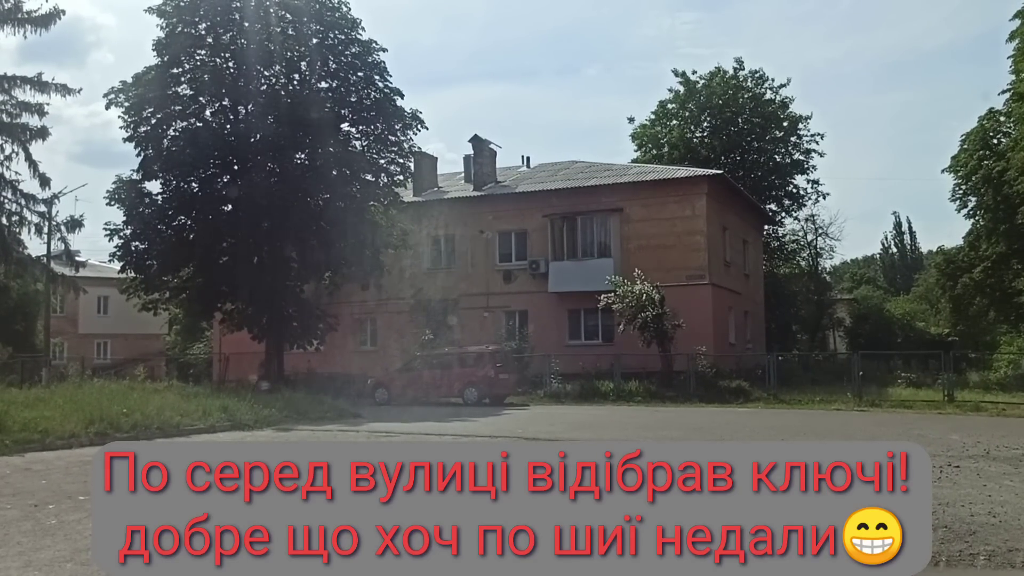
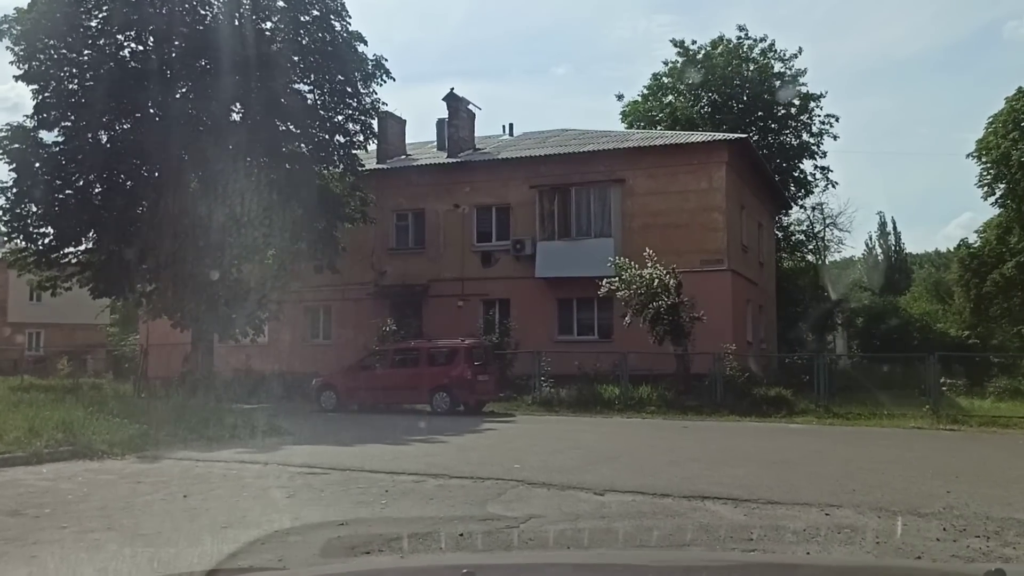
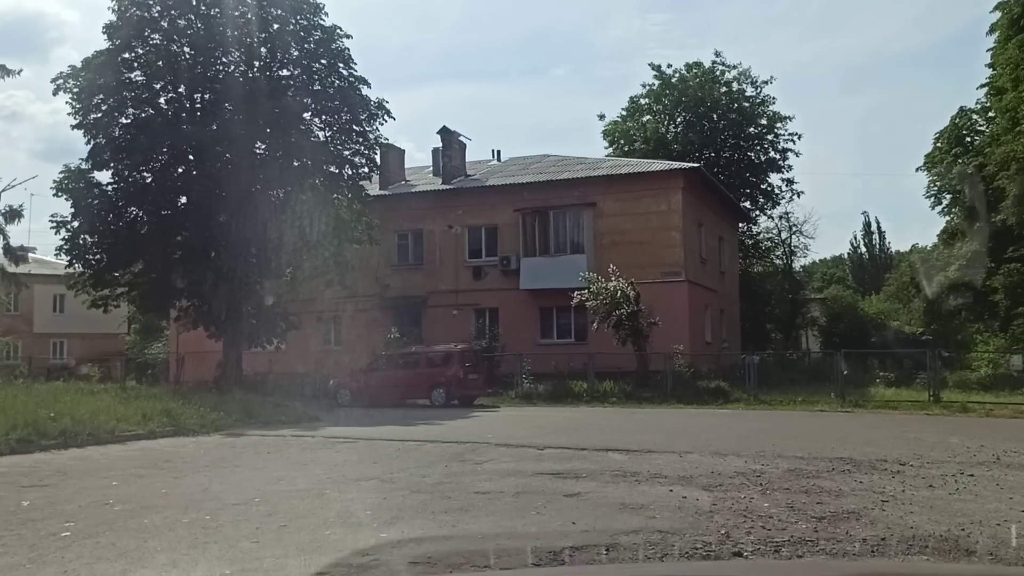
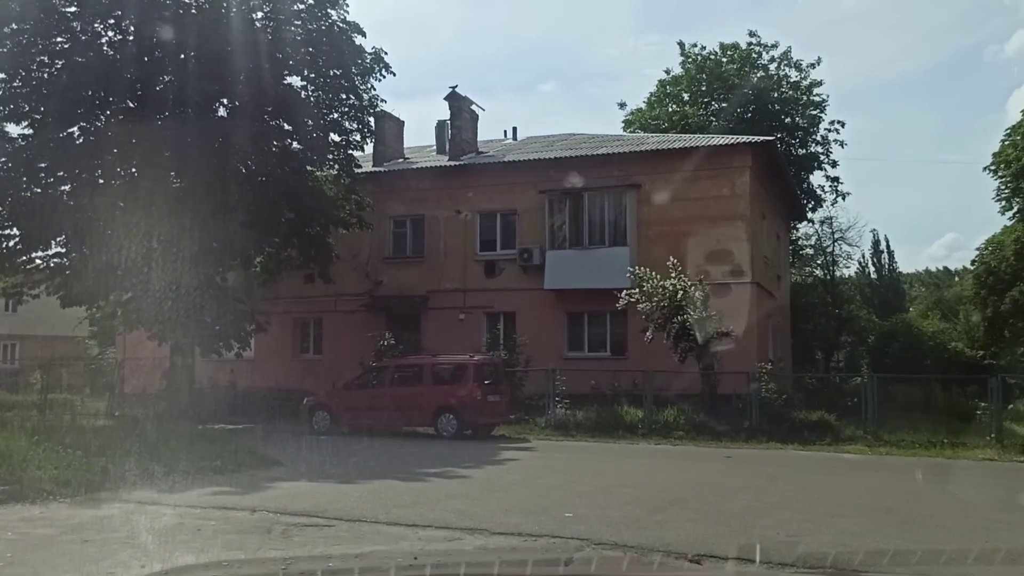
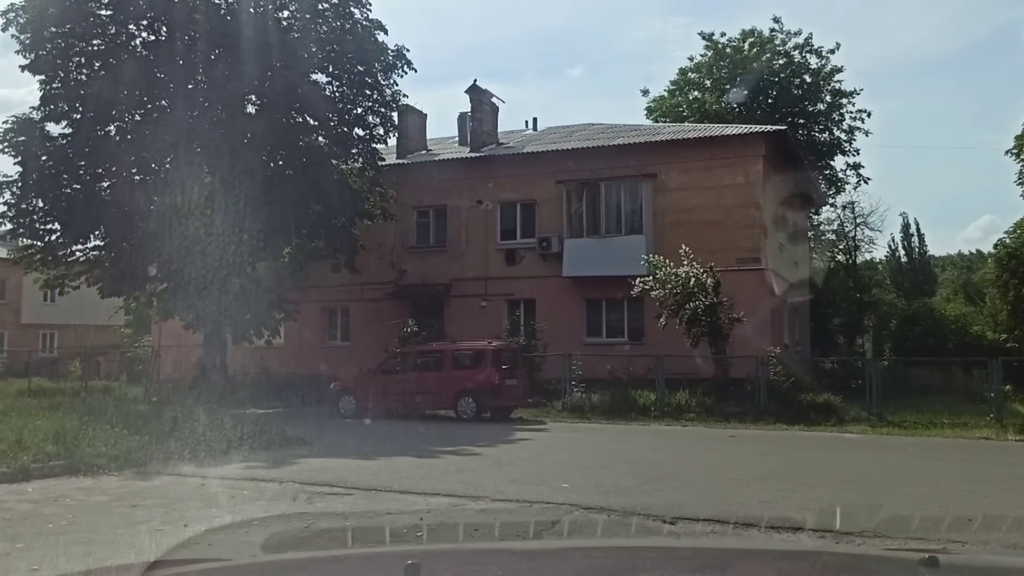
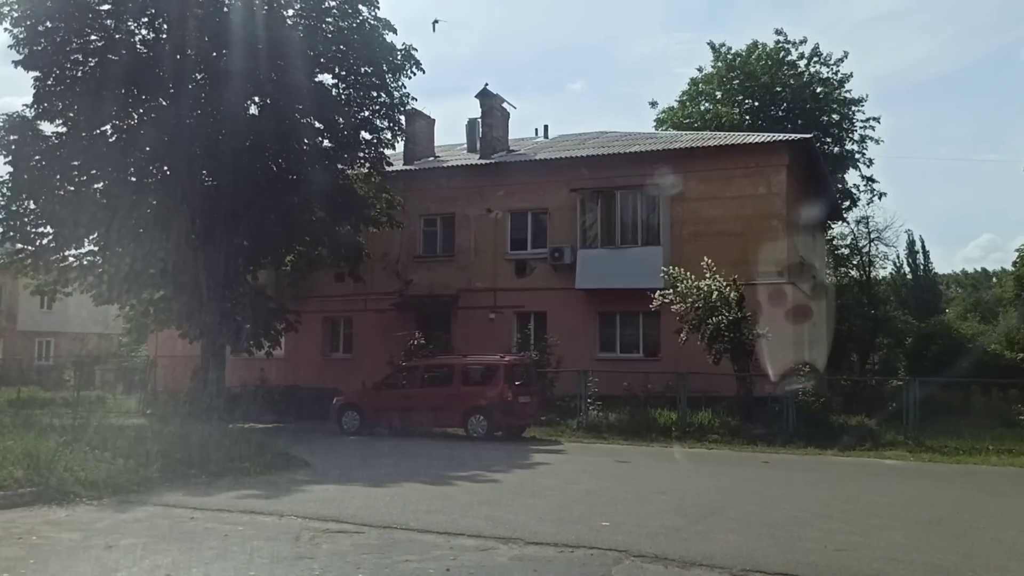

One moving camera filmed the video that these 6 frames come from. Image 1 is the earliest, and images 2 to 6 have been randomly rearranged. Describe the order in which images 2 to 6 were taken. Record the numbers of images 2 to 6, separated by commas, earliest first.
3, 2, 5, 4, 6
